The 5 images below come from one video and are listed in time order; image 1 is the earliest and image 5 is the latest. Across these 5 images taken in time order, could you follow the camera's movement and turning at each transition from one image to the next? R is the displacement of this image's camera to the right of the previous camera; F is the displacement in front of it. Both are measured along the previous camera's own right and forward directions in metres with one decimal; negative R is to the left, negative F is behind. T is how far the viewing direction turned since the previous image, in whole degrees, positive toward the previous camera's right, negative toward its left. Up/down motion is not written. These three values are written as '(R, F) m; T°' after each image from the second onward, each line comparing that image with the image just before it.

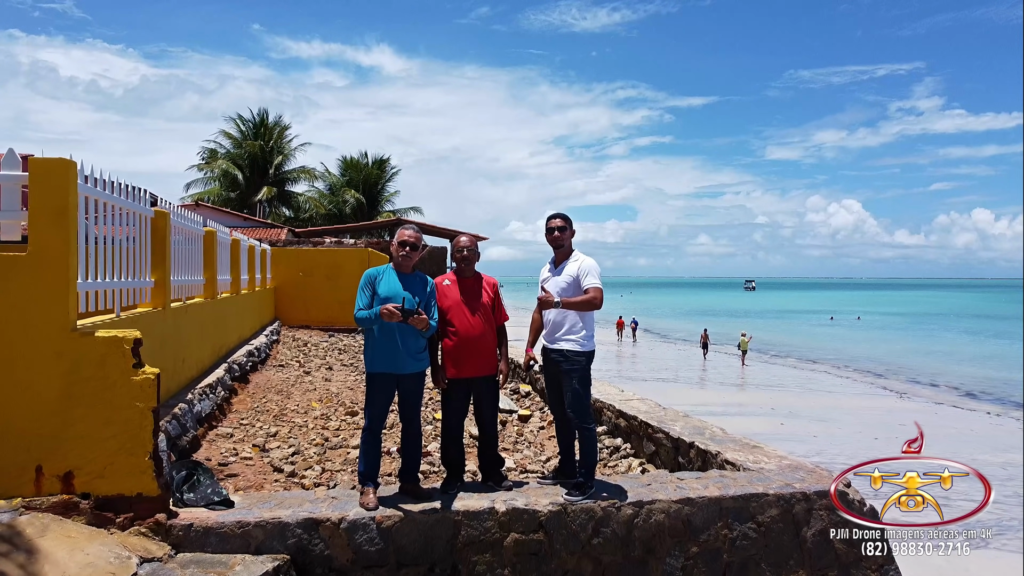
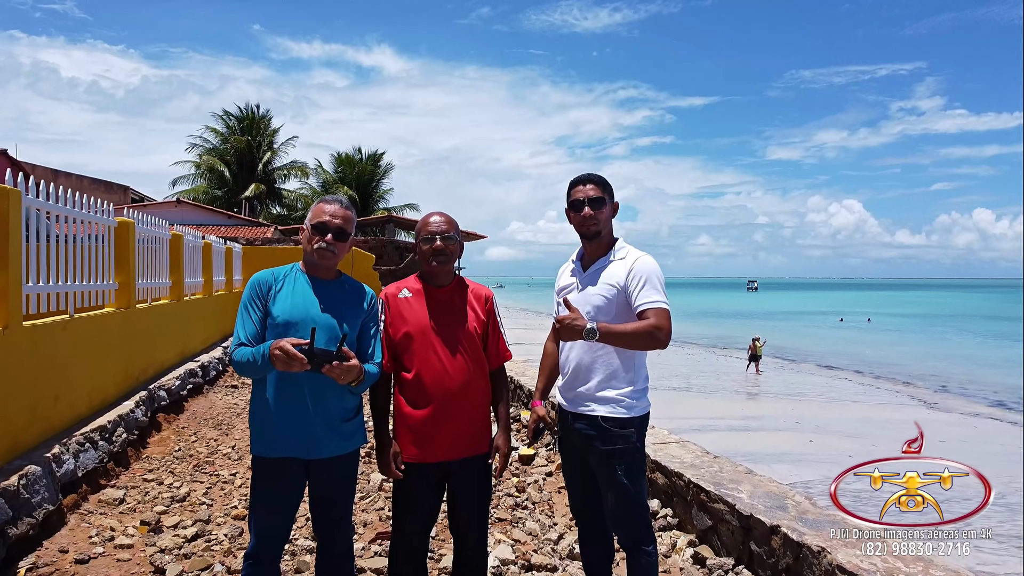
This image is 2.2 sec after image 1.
(0.0, +1.7) m; 0°
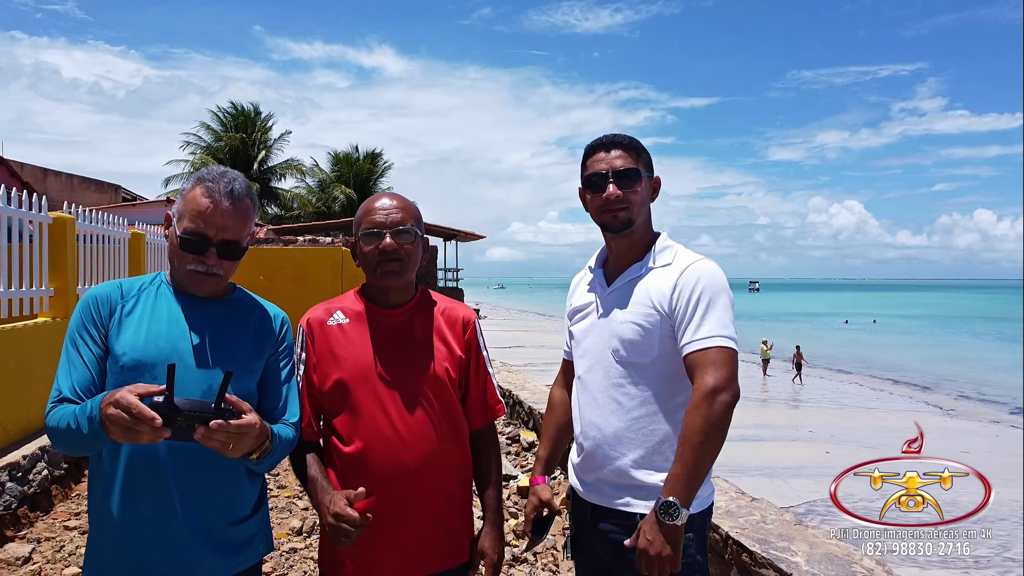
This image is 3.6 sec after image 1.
(0.0, +0.9) m; 0°
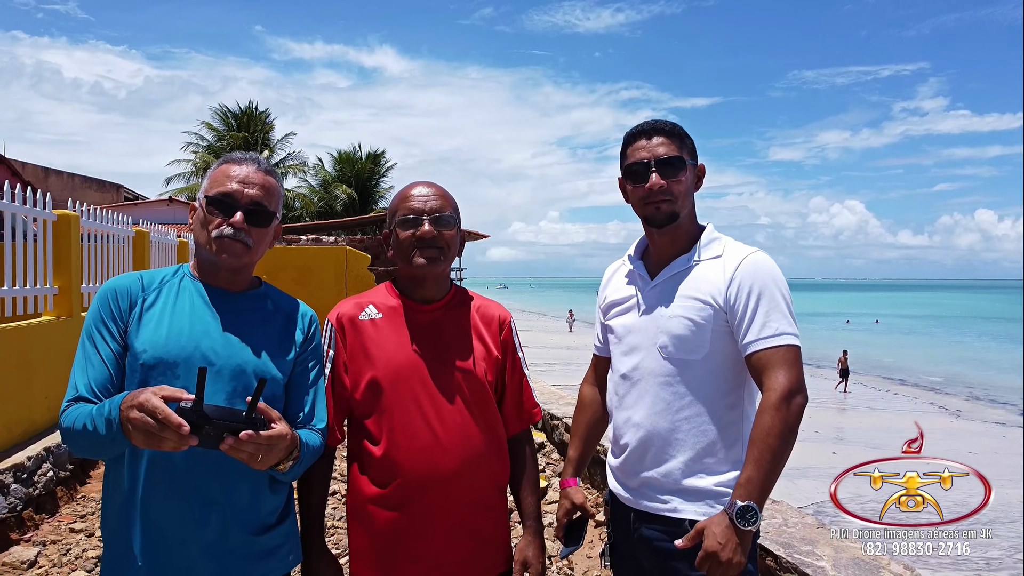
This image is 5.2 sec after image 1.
(-0.1, +0.1) m; 0°
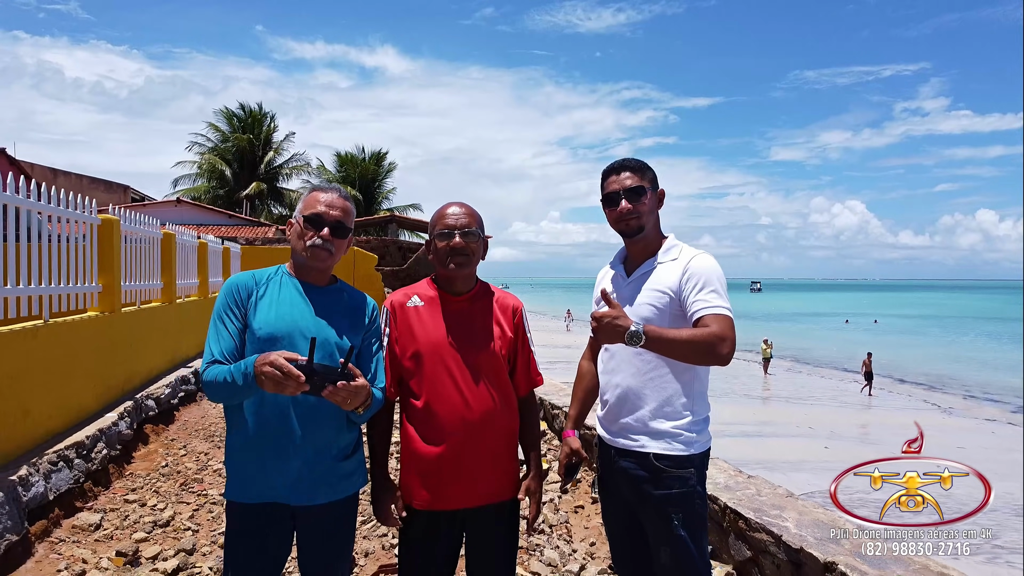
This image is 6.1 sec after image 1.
(0.0, -0.5) m; 0°
